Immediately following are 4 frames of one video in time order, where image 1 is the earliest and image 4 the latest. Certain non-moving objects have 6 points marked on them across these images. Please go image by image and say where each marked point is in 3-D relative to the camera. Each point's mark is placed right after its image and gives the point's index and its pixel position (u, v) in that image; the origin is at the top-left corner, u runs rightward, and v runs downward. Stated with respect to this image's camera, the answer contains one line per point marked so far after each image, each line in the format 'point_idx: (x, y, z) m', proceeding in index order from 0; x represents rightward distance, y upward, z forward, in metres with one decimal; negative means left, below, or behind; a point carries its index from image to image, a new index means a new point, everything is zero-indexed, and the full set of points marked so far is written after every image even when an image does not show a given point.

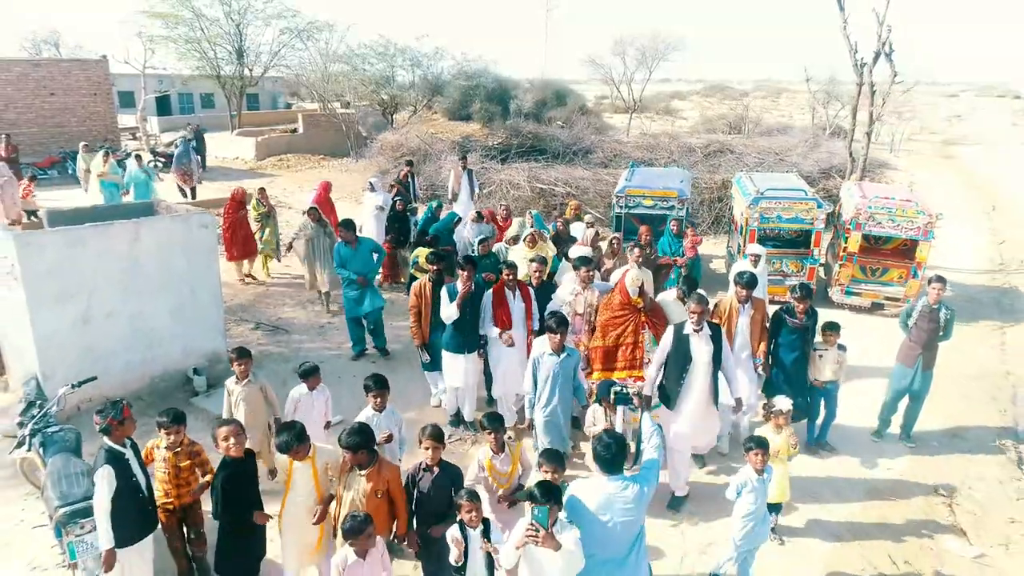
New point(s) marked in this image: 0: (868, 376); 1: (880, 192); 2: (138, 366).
0: (+4.2, -1.1, +8.1) m
1: (+5.4, +1.4, +10.0) m
2: (-3.4, -0.7, +6.1) m
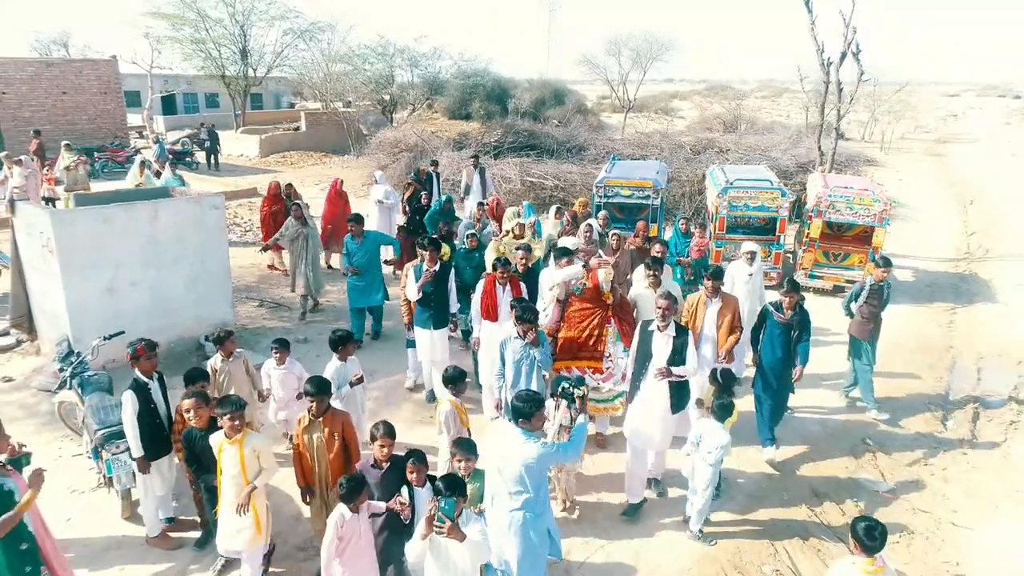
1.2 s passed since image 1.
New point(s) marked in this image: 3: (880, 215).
0: (+4.0, -0.8, +8.8) m
1: (+5.2, +1.7, +10.7) m
2: (-3.6, -0.4, +6.9) m
3: (+5.4, +1.1, +10.0) m
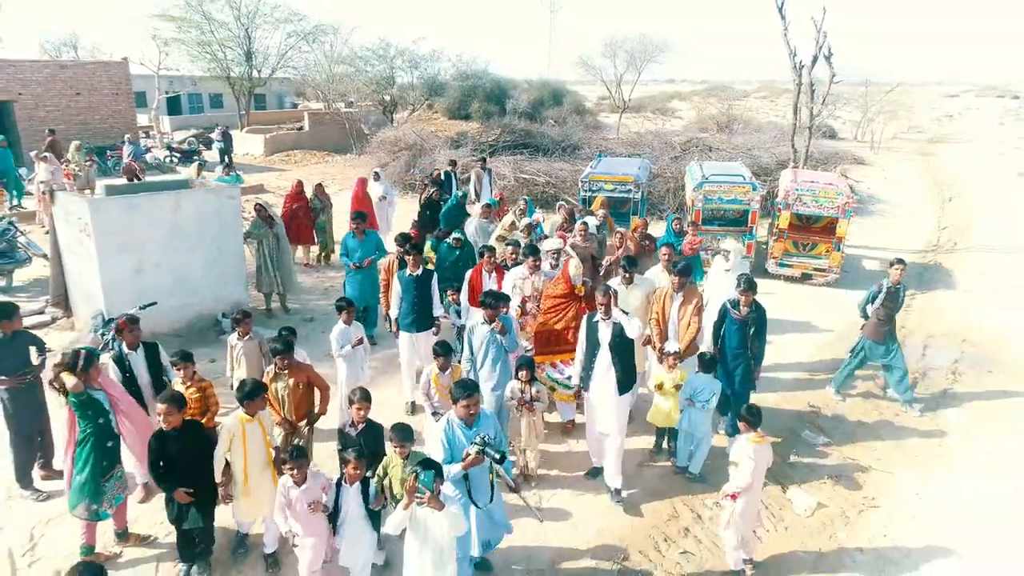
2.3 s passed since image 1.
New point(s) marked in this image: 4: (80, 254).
0: (+3.8, -0.6, +9.6) m
1: (+5.0, +1.9, +11.5) m
2: (-3.8, -0.2, +7.7) m
3: (+5.2, +1.3, +10.8) m
4: (-4.7, +0.4, +7.3) m
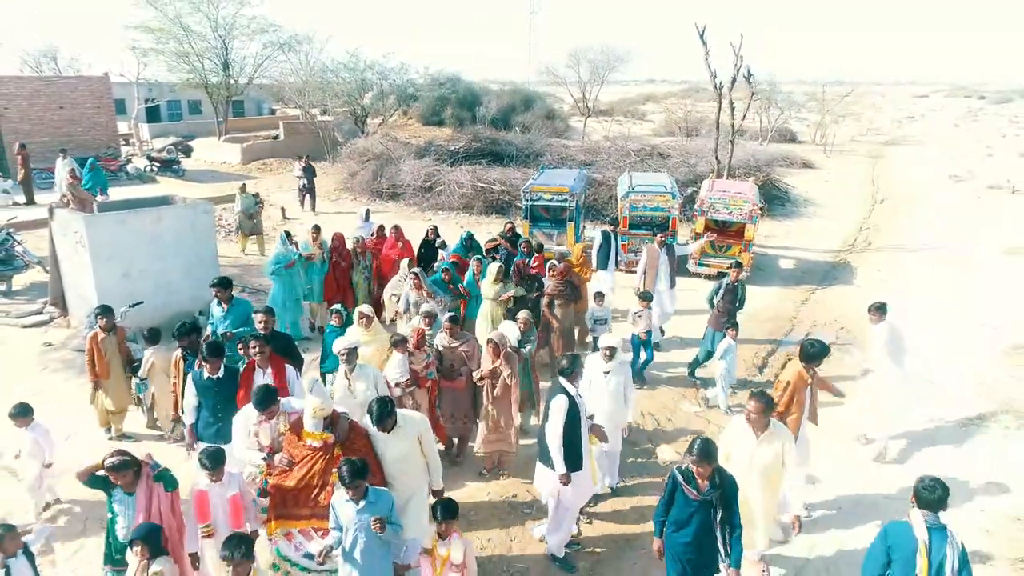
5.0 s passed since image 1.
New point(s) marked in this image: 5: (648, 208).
0: (+2.9, -0.6, +11.1) m
1: (+4.0, +1.9, +13.0) m
2: (-4.6, -0.3, +9.0) m
3: (+4.3, +1.4, +12.3) m
4: (-5.5, +0.3, +8.6) m
5: (+2.5, +1.5, +12.7) m
